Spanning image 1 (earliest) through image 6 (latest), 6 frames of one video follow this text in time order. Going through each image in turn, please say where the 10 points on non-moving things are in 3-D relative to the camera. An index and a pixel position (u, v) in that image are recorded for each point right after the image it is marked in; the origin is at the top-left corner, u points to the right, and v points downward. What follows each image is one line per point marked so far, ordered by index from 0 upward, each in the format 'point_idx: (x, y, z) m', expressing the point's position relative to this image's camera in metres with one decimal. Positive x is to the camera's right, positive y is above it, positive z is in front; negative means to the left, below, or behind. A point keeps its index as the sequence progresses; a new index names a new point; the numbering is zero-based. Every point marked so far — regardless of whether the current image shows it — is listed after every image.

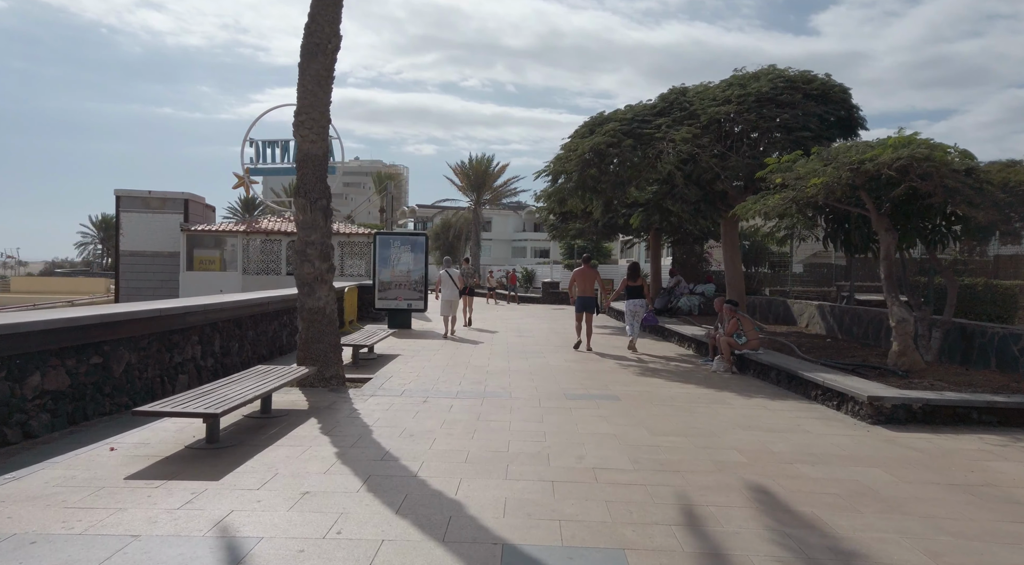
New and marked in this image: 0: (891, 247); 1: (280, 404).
0: (+5.5, +0.5, +9.5) m
1: (-2.8, -1.5, +8.0) m
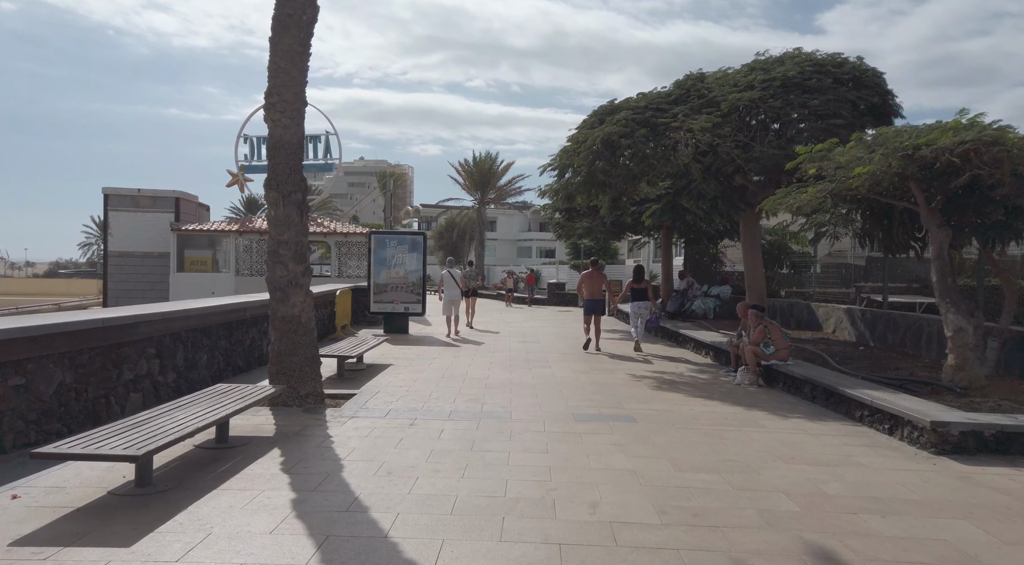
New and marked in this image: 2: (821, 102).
0: (+5.5, +0.5, +8.3) m
1: (-2.8, -1.5, +6.9) m
2: (+5.6, +3.3, +11.8) m
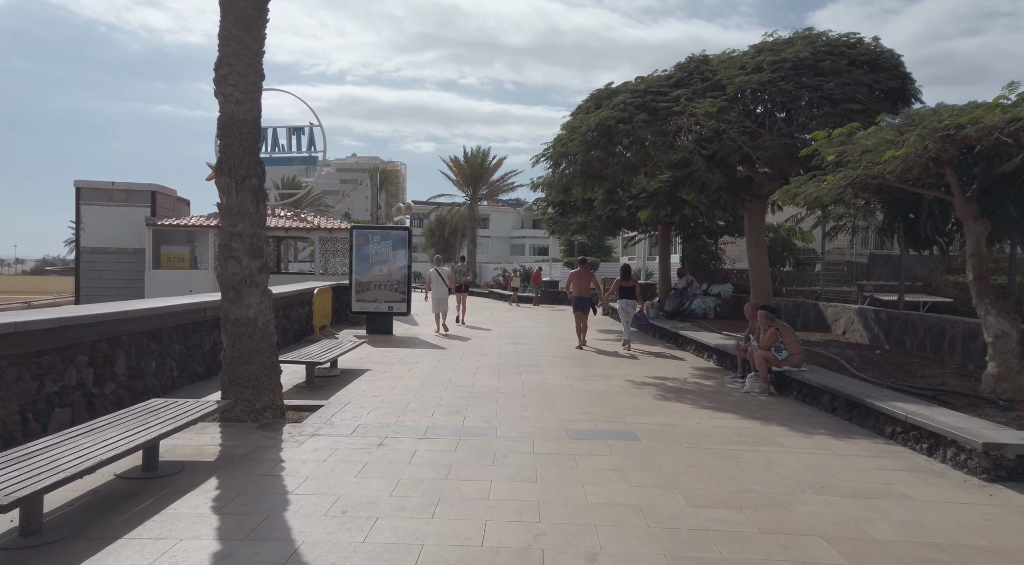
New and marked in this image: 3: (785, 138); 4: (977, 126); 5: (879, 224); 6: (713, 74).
0: (+5.3, +0.5, +7.4) m
1: (-3.0, -1.5, +5.9) m
2: (+5.4, +3.3, +10.9) m
3: (+4.5, +2.4, +10.9) m
4: (+4.6, +1.5, +6.5) m
5: (+5.5, +0.9, +9.9) m
6: (+3.6, +3.8, +11.9) m
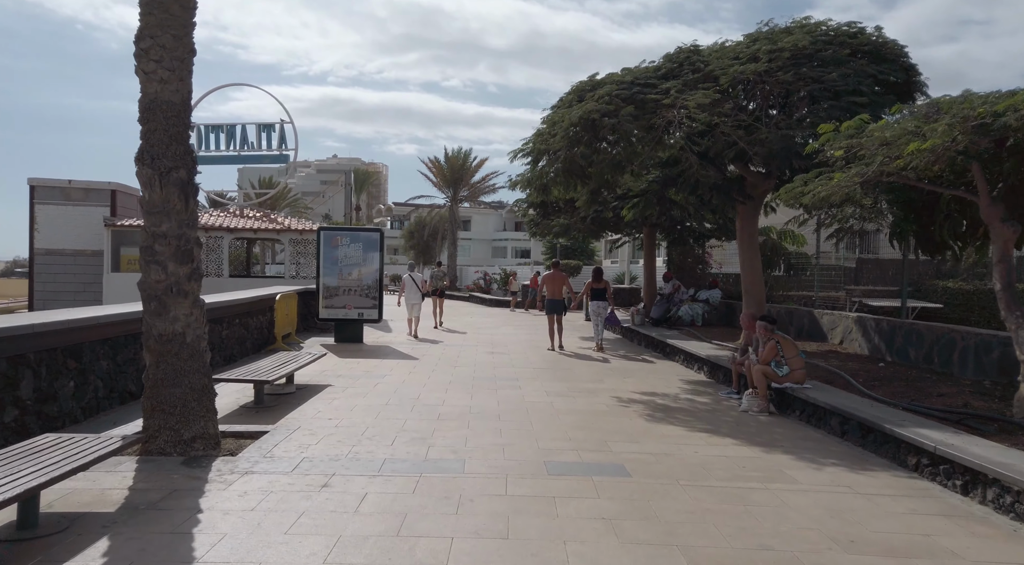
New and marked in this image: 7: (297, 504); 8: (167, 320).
0: (+5.0, +0.4, +6.6) m
1: (-3.2, -1.6, +4.9) m
2: (+5.0, +3.2, +10.1) m
3: (+4.1, +2.3, +10.0) m
4: (+4.3, +1.4, +5.7) m
5: (+5.2, +0.8, +9.1) m
6: (+3.2, +3.7, +11.1) m
7: (-1.6, -1.6, +4.9) m
8: (-3.2, -0.3, +6.0) m
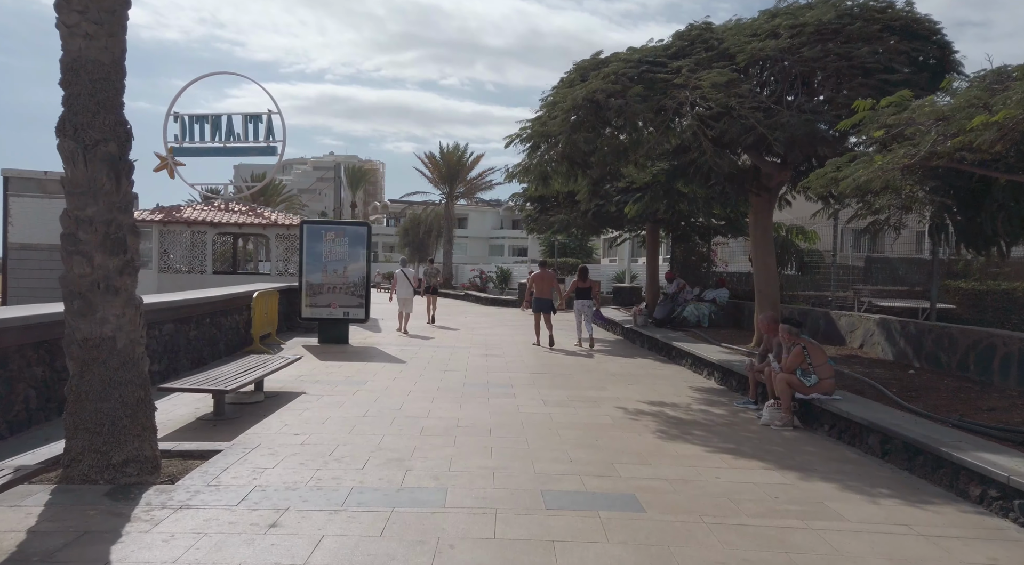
0: (+5.0, +0.4, +5.7) m
1: (-3.3, -1.6, +3.9) m
2: (+4.9, +3.2, +9.2) m
3: (+4.1, +2.3, +9.1) m
4: (+4.3, +1.5, +4.7) m
5: (+5.1, +0.8, +8.1) m
6: (+3.2, +3.7, +10.1) m
7: (-1.7, -1.6, +3.9) m
8: (-3.2, -0.3, +5.1) m
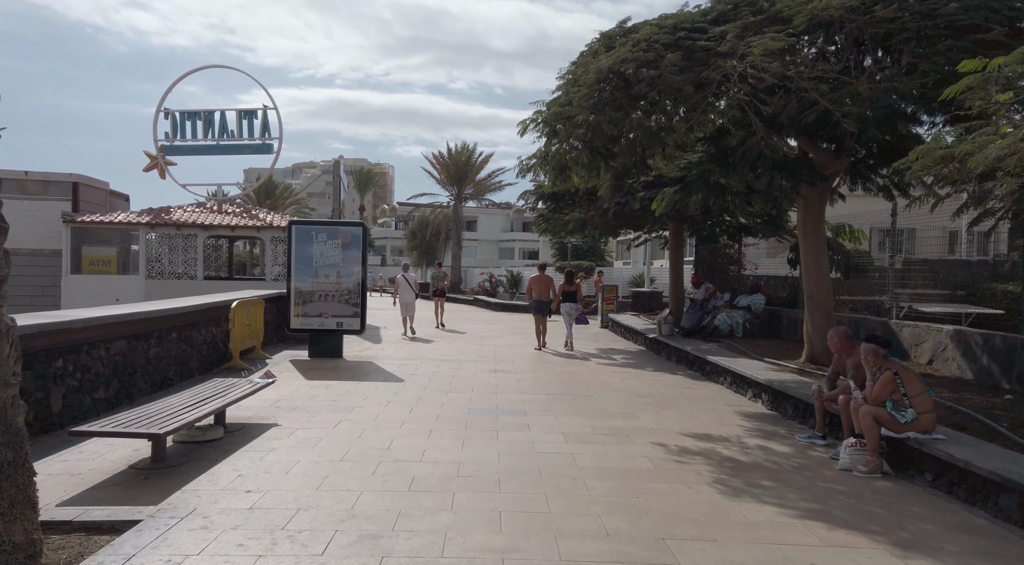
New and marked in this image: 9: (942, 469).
0: (+5.1, +0.3, +4.1) m
1: (-3.2, -1.6, +2.4) m
2: (+5.1, +3.1, +7.5) m
3: (+4.2, +2.2, +7.5) m
4: (+4.4, +1.4, +3.1) m
5: (+5.2, +0.7, +6.5) m
6: (+3.3, +3.6, +8.6) m
7: (-1.6, -1.7, +2.4) m
8: (-3.1, -0.4, +3.6) m
9: (+3.7, -1.6, +5.7) m
